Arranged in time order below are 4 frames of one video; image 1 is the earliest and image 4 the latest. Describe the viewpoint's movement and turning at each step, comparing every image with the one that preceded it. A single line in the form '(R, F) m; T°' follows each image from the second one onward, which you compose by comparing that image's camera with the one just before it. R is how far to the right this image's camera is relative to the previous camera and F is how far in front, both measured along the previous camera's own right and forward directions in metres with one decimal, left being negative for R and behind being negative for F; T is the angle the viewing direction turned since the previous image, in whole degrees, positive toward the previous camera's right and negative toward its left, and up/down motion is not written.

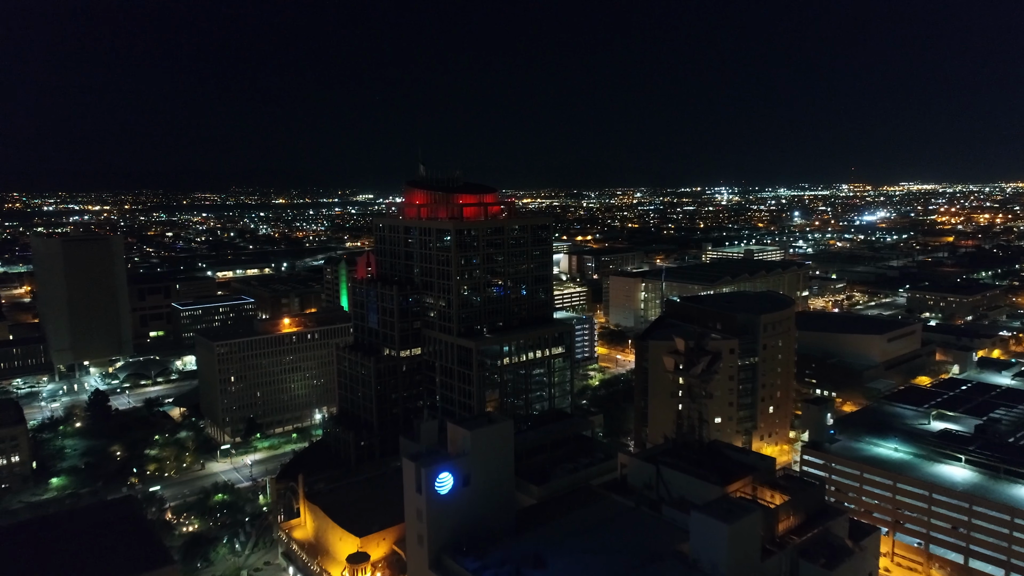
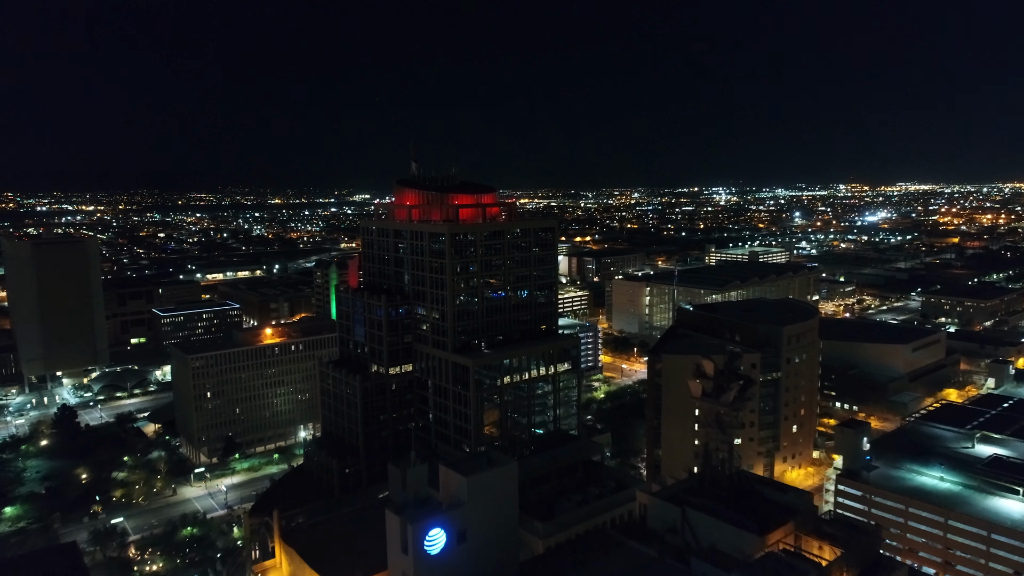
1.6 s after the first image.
(-0.3, +5.6) m; 0°
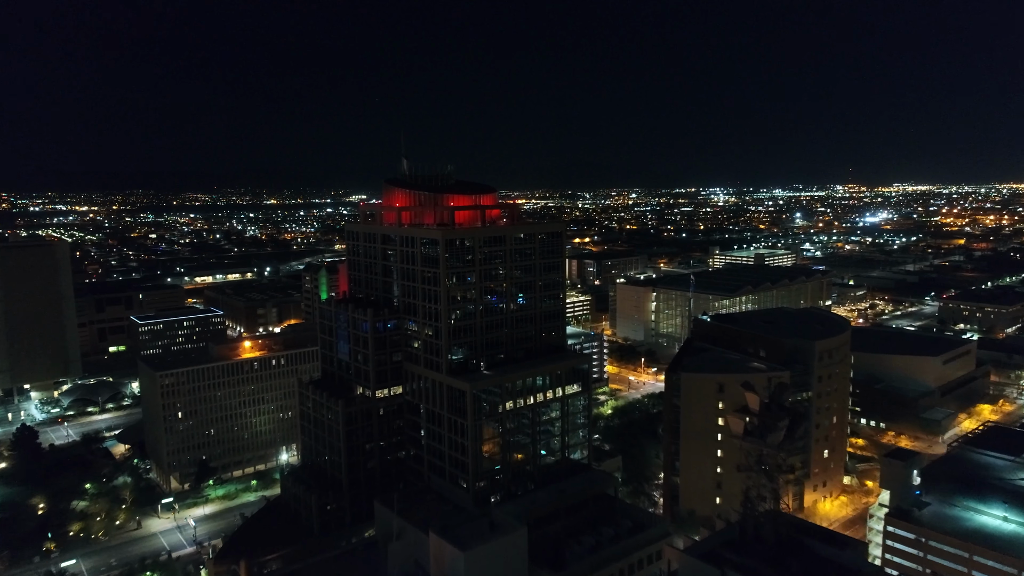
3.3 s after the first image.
(-0.4, +6.0) m; 0°
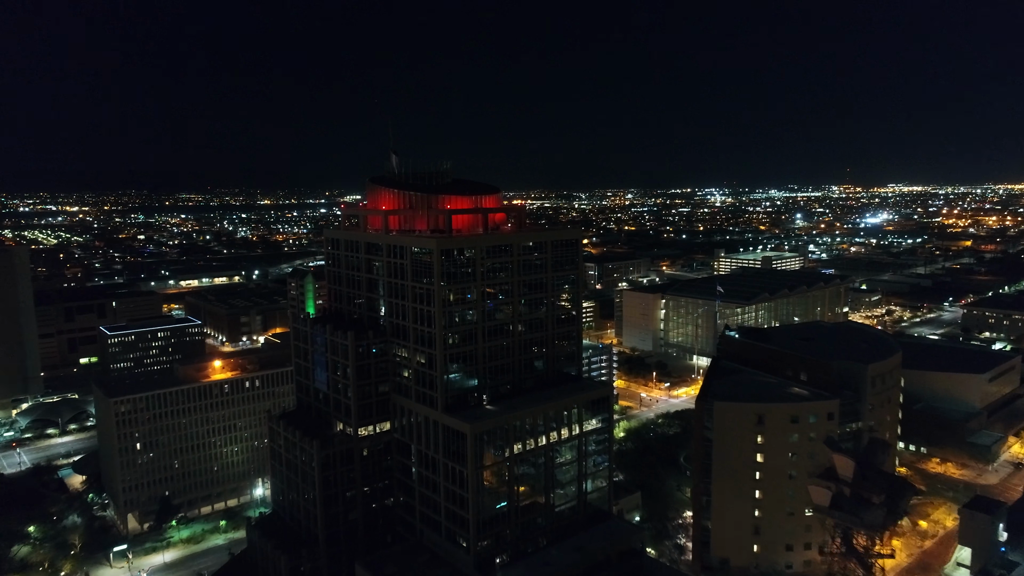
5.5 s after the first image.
(-0.8, +7.3) m; 0°
